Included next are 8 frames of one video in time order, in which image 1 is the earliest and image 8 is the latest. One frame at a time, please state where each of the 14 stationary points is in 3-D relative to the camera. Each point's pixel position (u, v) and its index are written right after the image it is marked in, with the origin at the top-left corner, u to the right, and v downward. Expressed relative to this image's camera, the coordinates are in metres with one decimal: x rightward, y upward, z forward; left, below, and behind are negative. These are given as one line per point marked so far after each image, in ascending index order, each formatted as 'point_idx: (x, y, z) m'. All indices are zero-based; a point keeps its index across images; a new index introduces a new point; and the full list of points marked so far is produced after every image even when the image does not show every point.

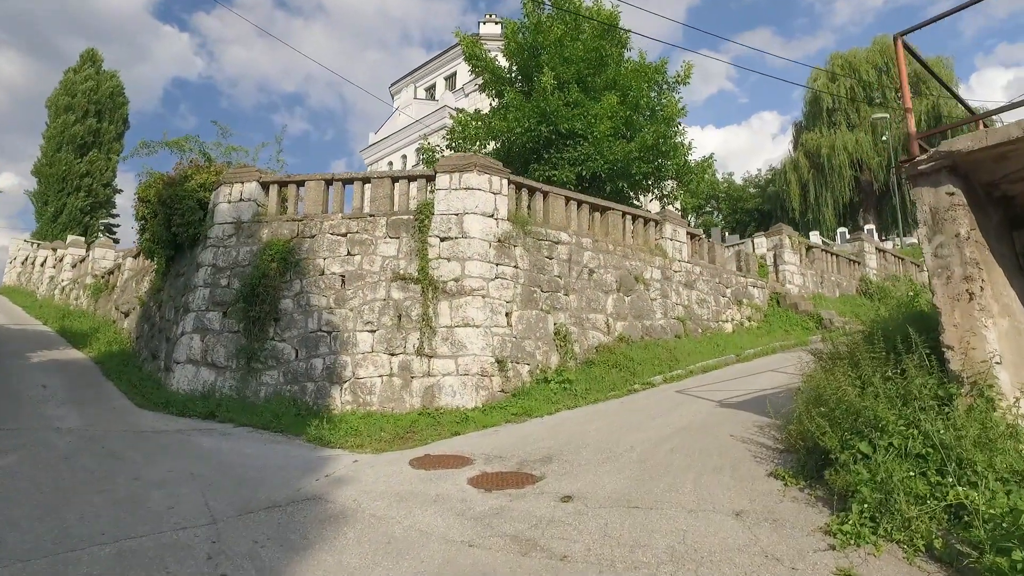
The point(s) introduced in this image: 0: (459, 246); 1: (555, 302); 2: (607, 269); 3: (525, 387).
0: (-0.6, +0.5, +9.3) m
1: (+0.5, -0.2, +9.9) m
2: (+1.3, +0.3, +10.7) m
3: (+0.2, -1.1, +9.1) m
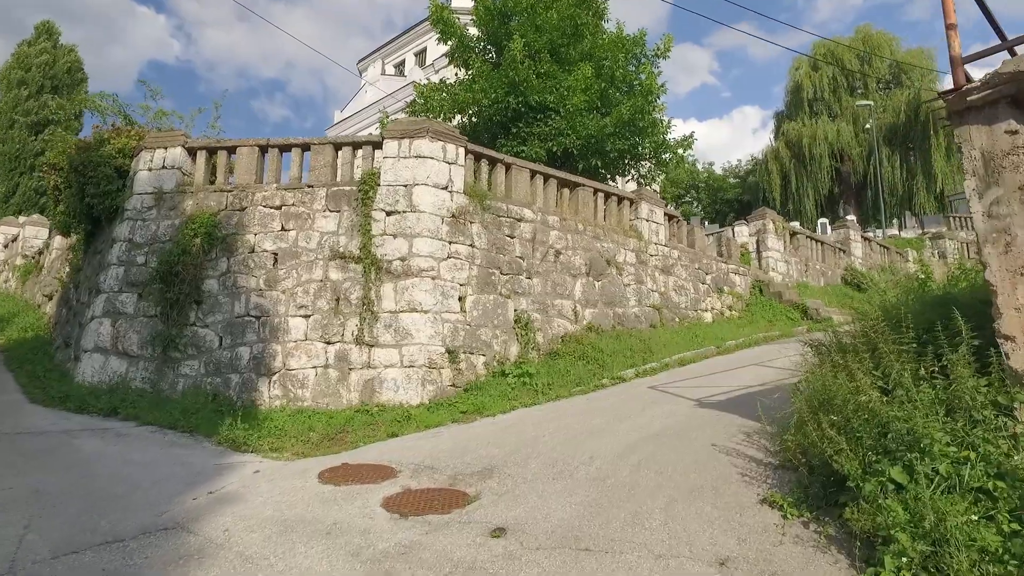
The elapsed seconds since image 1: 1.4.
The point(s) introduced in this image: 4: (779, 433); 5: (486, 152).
0: (-1.1, +0.7, +8.2) m
1: (+0.1, 0.0, +8.8) m
2: (+0.8, +0.5, +9.7) m
3: (-0.3, -1.0, +8.0) m
4: (+1.4, -0.8, +4.1) m
5: (-0.3, +1.6, +9.1) m
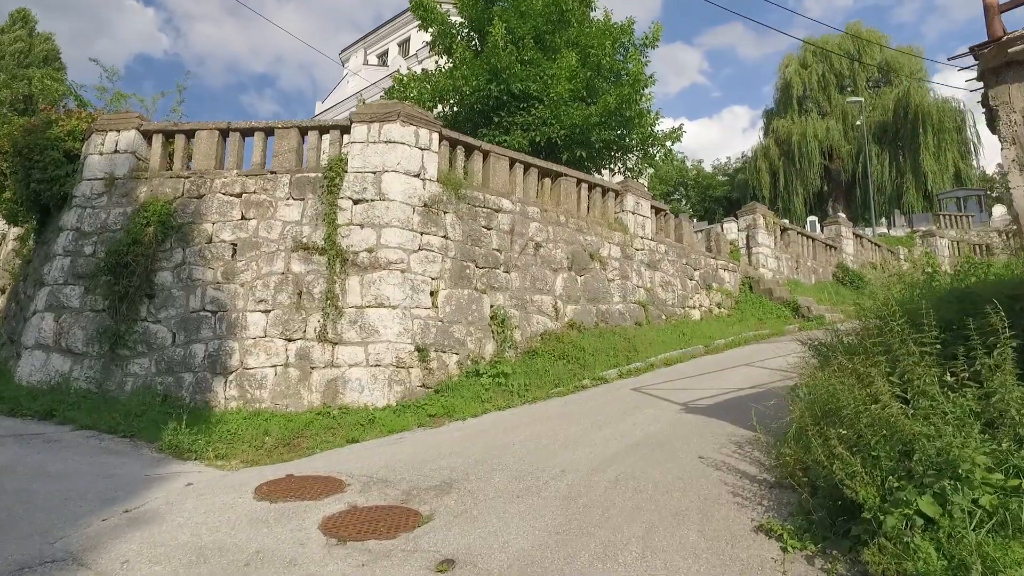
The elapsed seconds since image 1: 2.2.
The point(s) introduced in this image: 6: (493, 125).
0: (-1.3, +0.8, +7.7) m
1: (-0.2, +0.1, +8.3) m
2: (+0.5, +0.5, +9.2) m
3: (-0.6, -0.9, +7.5) m
4: (+1.2, -0.7, +3.6) m
5: (-0.6, +1.6, +8.6) m
6: (-0.3, +2.8, +13.1) m
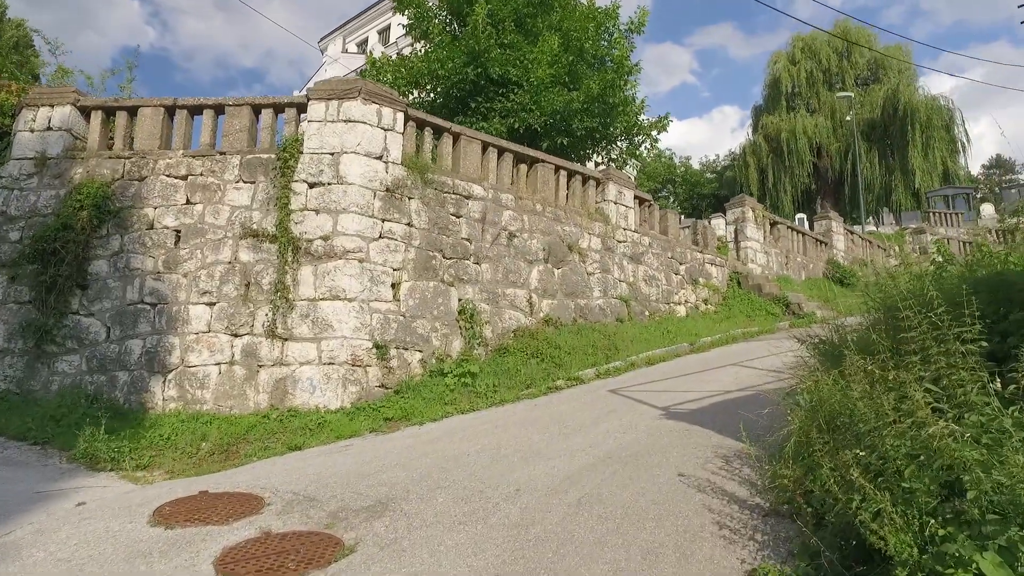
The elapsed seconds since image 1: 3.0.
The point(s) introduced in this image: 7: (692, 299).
0: (-1.6, +0.9, +7.0) m
1: (-0.5, +0.2, +7.7) m
2: (+0.2, +0.6, +8.6) m
3: (-0.9, -0.8, +6.9) m
4: (+1.0, -0.7, +3.0) m
5: (-0.8, +1.7, +8.0) m
6: (-0.7, +2.8, +12.5) m
7: (+2.5, -0.2, +11.1) m
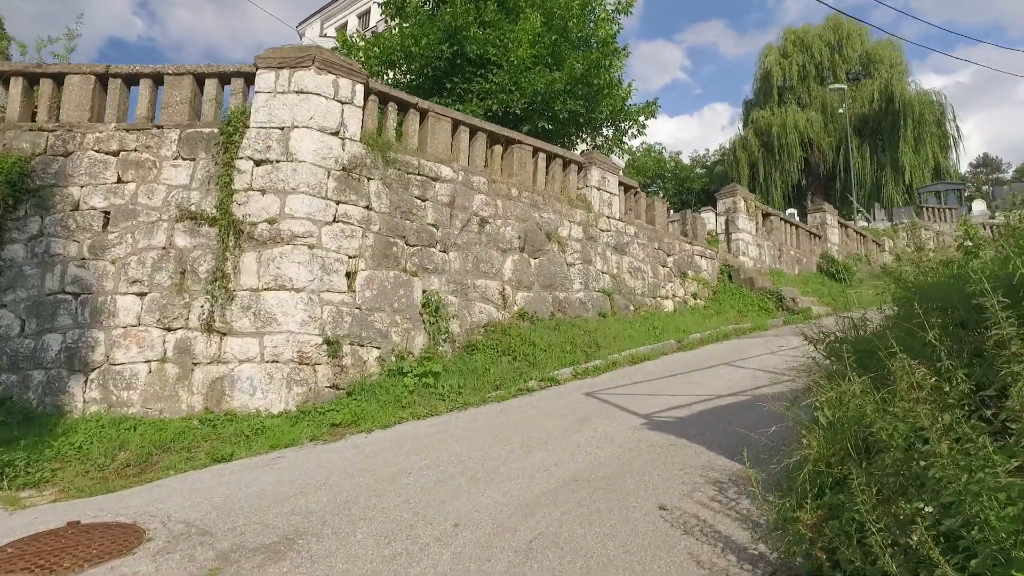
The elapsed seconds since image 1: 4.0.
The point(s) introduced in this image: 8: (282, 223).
0: (-1.9, +0.9, +6.3) m
1: (-0.8, +0.2, +7.0) m
2: (-0.1, +0.7, +7.9) m
3: (-1.1, -0.7, +6.2) m
4: (+0.8, -0.6, +2.3) m
5: (-1.1, +1.8, +7.3) m
6: (-1.0, +3.0, +11.8) m
7: (+2.2, -0.1, +10.4) m
8: (-1.8, +0.5, +6.1) m
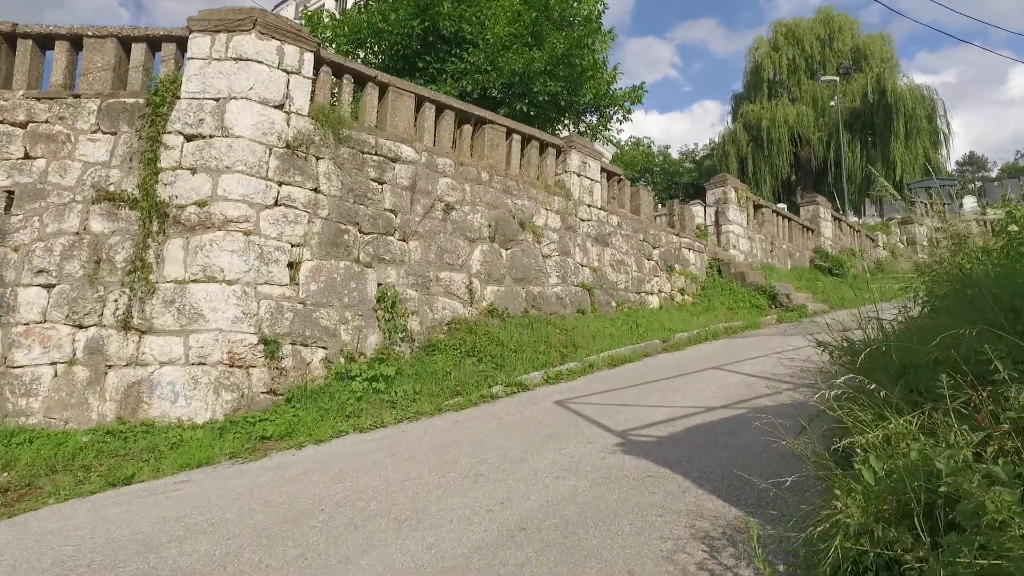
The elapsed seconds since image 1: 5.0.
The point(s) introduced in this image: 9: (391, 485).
0: (-2.1, +1.0, +5.5) m
1: (-1.0, +0.3, +6.2) m
2: (-0.3, +0.7, +7.1) m
3: (-1.4, -0.7, +5.4) m
4: (+0.6, -0.6, +1.6) m
5: (-1.4, +1.9, +6.5) m
6: (-1.3, +3.0, +11.0) m
7: (+1.9, 0.0, +9.7) m
8: (-2.1, +0.6, +5.4) m
9: (-0.5, -0.8, +3.2) m
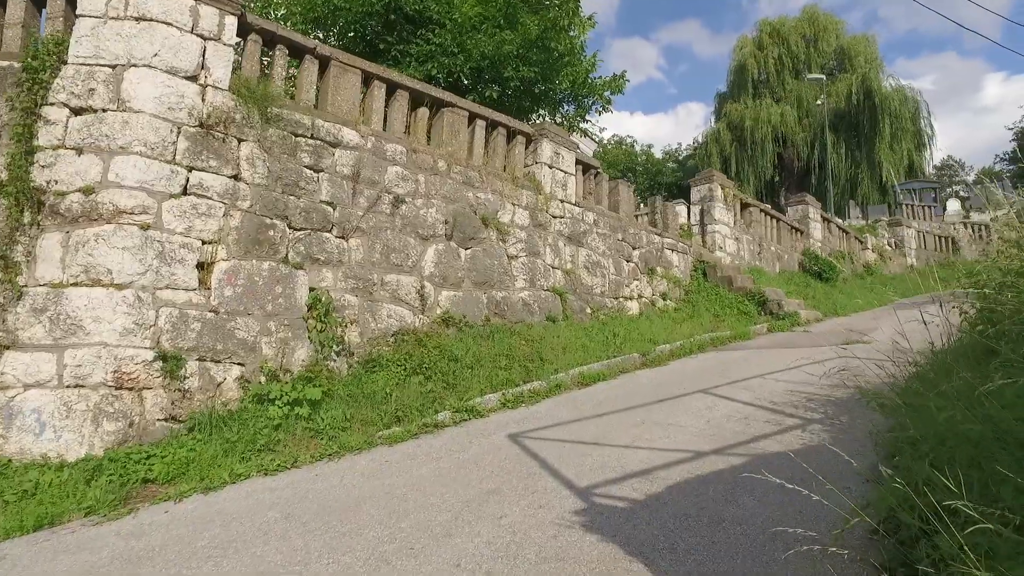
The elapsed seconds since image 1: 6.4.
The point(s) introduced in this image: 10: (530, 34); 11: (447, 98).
0: (-2.4, +1.0, +4.6) m
1: (-1.3, +0.3, +5.4) m
2: (-0.7, +0.7, +6.3) m
3: (-1.7, -0.7, +4.5) m
4: (+0.4, -0.6, +0.8) m
5: (-1.7, +1.8, +5.6) m
6: (-1.7, +3.0, +10.1) m
7: (+1.5, 0.0, +8.9) m
8: (-2.3, +0.5, +4.5) m
9: (-0.7, -0.8, +2.3) m
10: (+0.2, +3.2, +9.9) m
11: (-0.6, +1.6, +6.7) m
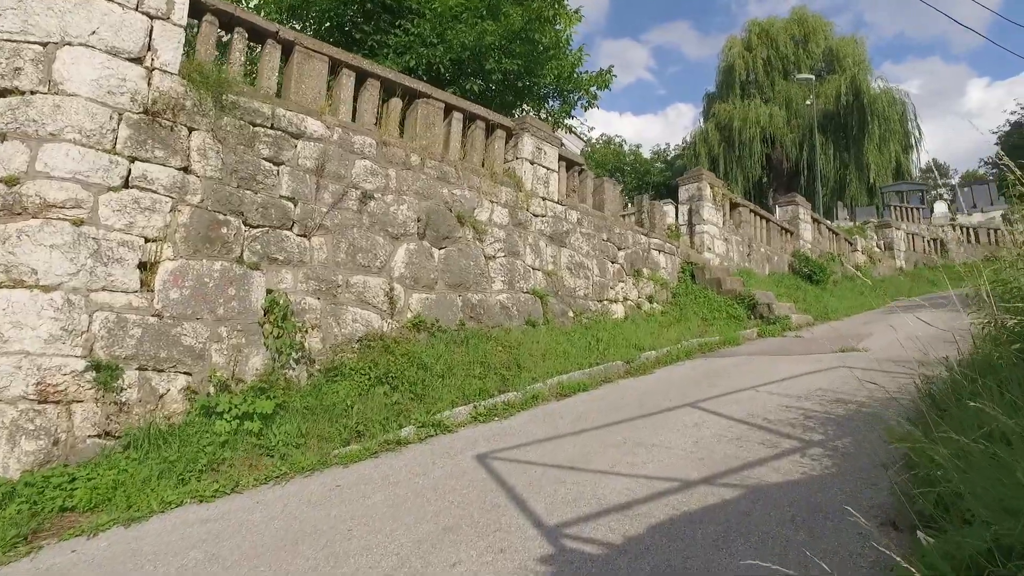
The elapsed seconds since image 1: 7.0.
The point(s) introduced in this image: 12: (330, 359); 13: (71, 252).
0: (-2.6, +1.0, +4.2) m
1: (-1.5, +0.3, +4.9) m
2: (-0.8, +0.7, +5.9) m
3: (-1.8, -0.7, +4.1) m
4: (+0.3, -0.7, +0.4) m
5: (-1.8, +1.8, +5.2) m
6: (-1.9, +3.0, +9.7) m
7: (+1.3, -0.1, +8.5) m
8: (-2.5, +0.5, +4.0) m
9: (-0.9, -0.9, +1.9) m
10: (0.0, +3.2, +9.5) m
11: (-0.7, +1.6, +6.3) m
12: (-1.2, -0.5, +5.0) m
13: (-2.3, +0.2, +4.0) m
